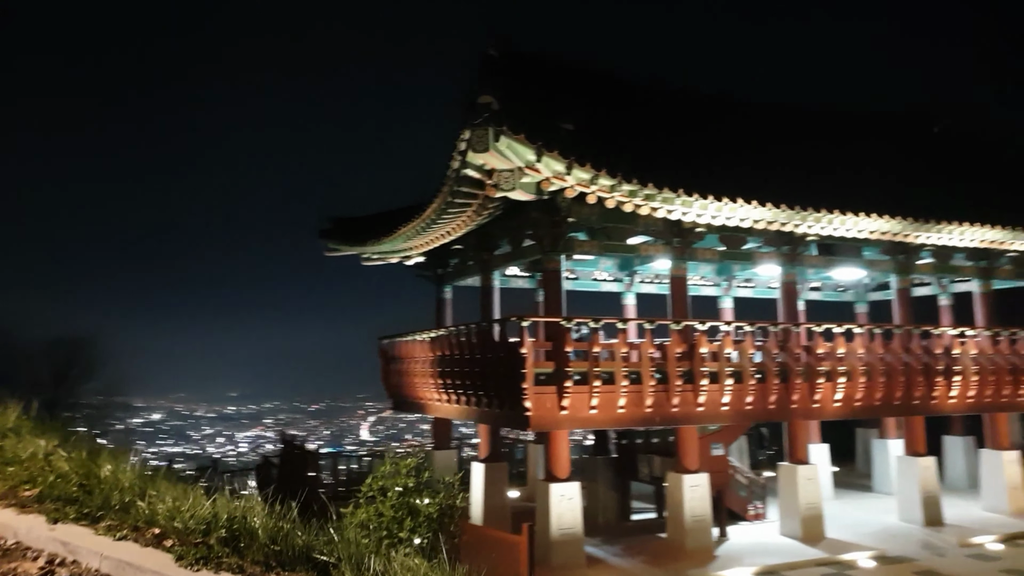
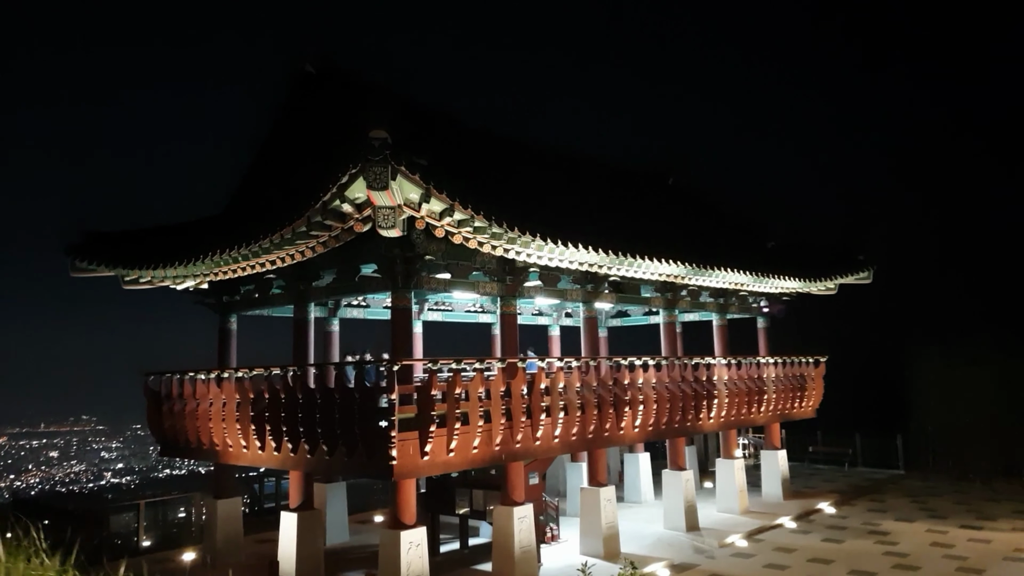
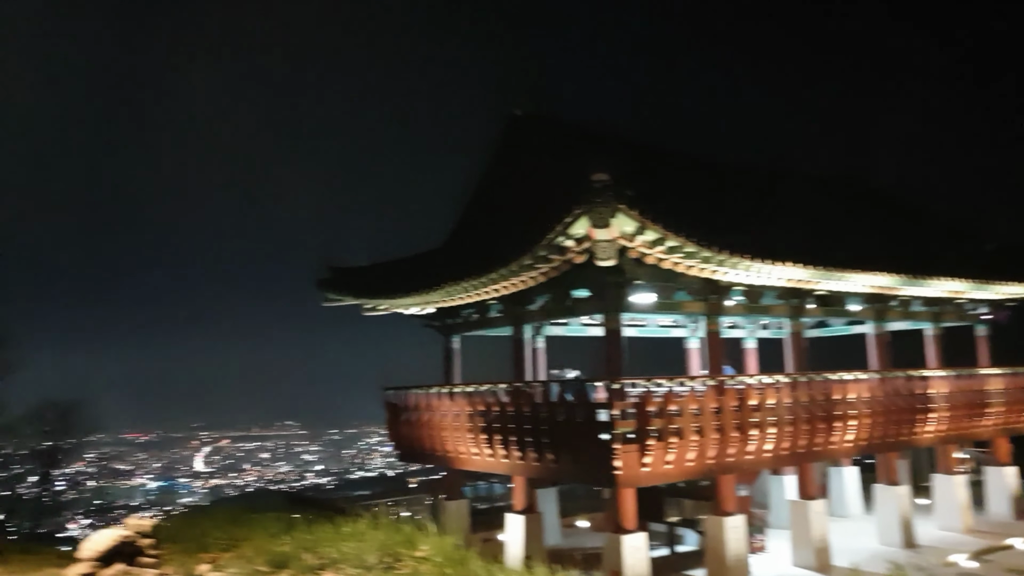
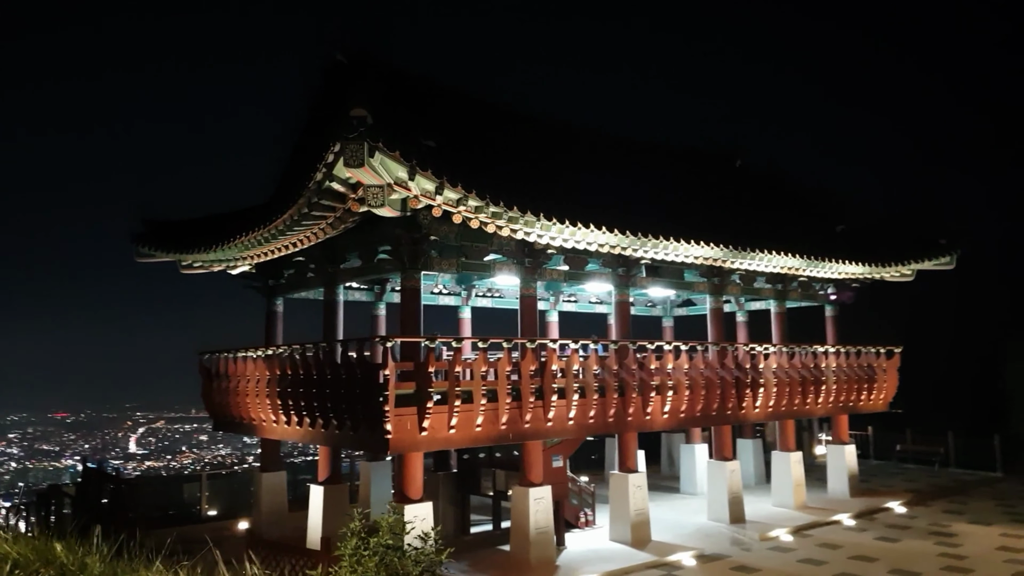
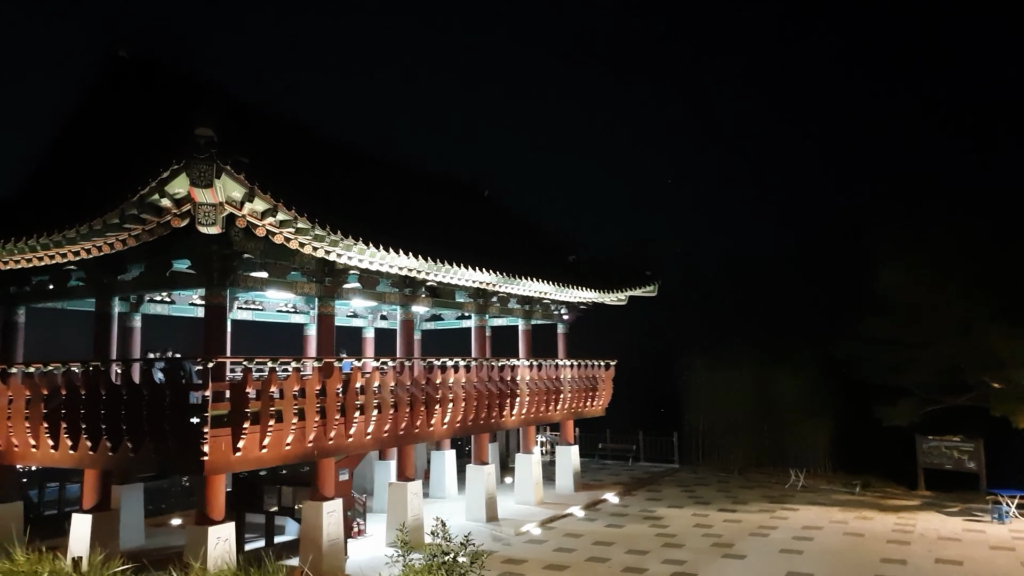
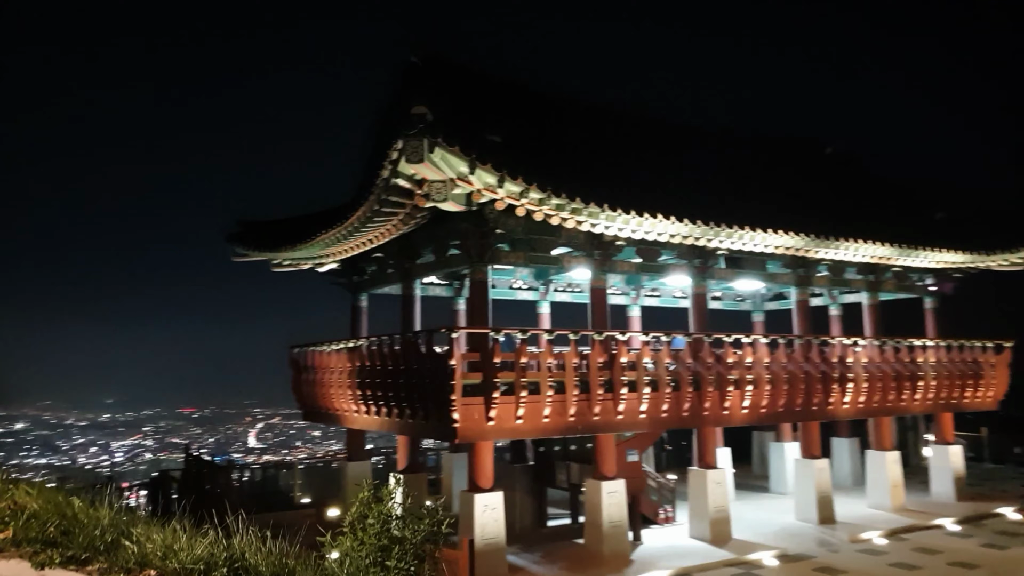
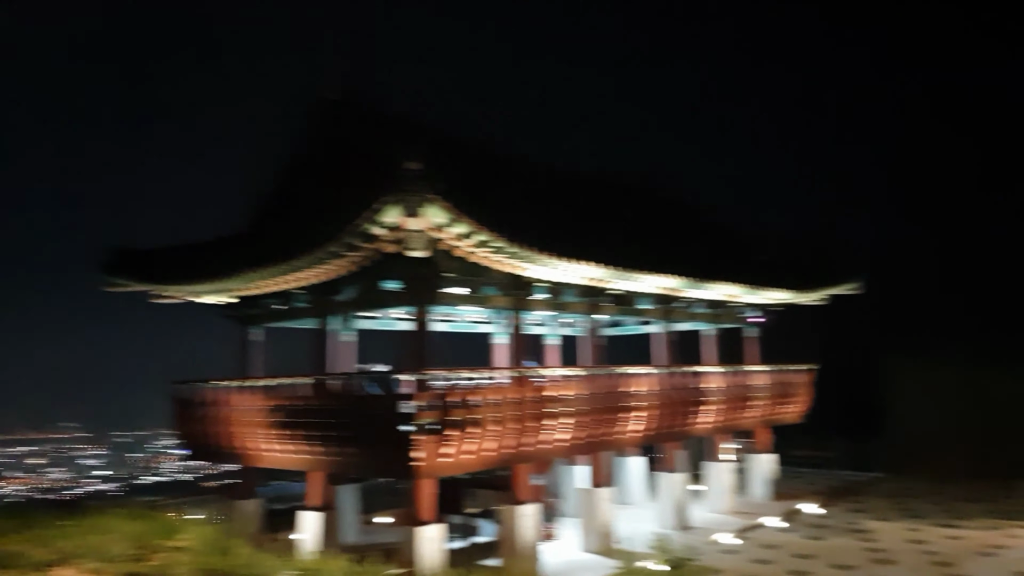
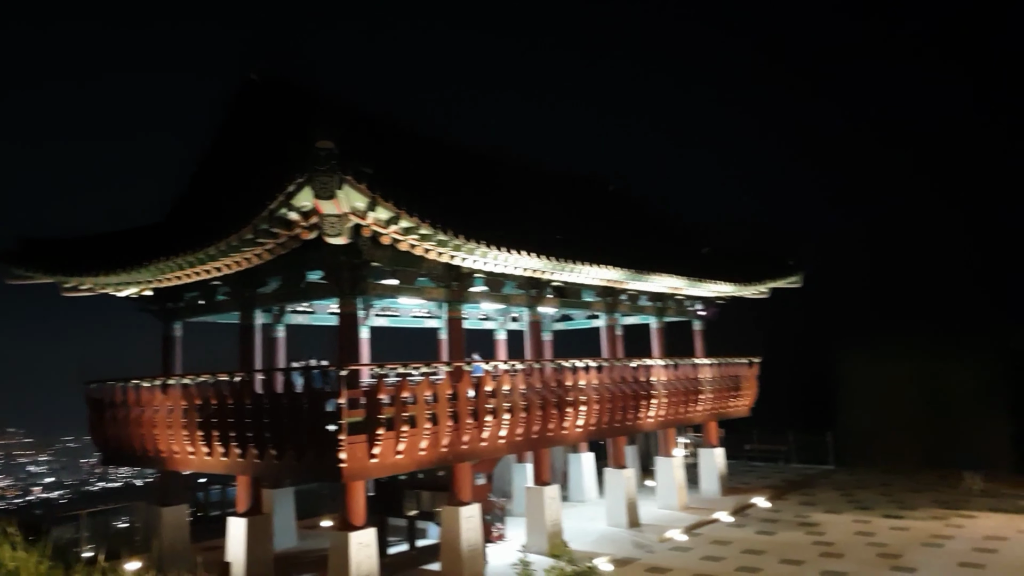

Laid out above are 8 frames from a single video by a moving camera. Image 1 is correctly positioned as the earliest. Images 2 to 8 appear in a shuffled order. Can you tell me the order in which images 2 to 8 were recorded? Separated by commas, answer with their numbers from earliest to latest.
6, 4, 2, 8, 5, 7, 3
